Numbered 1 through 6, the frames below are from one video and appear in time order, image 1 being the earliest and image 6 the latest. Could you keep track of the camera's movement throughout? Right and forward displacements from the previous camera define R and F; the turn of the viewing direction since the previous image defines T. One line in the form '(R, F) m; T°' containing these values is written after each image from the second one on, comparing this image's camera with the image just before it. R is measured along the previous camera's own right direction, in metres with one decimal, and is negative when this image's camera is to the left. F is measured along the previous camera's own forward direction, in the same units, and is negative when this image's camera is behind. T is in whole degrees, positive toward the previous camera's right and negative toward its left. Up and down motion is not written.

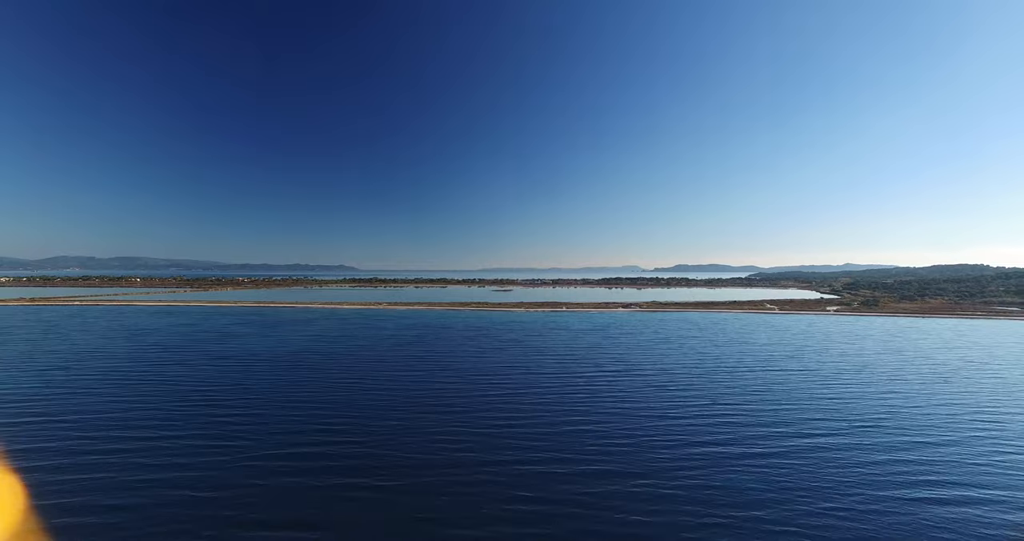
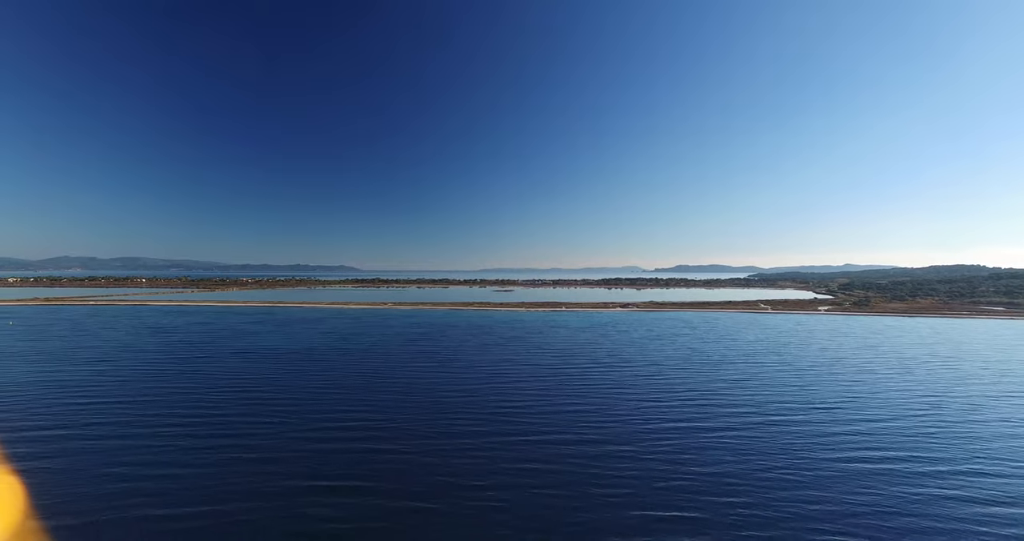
(-0.1, -1.9) m; 0°
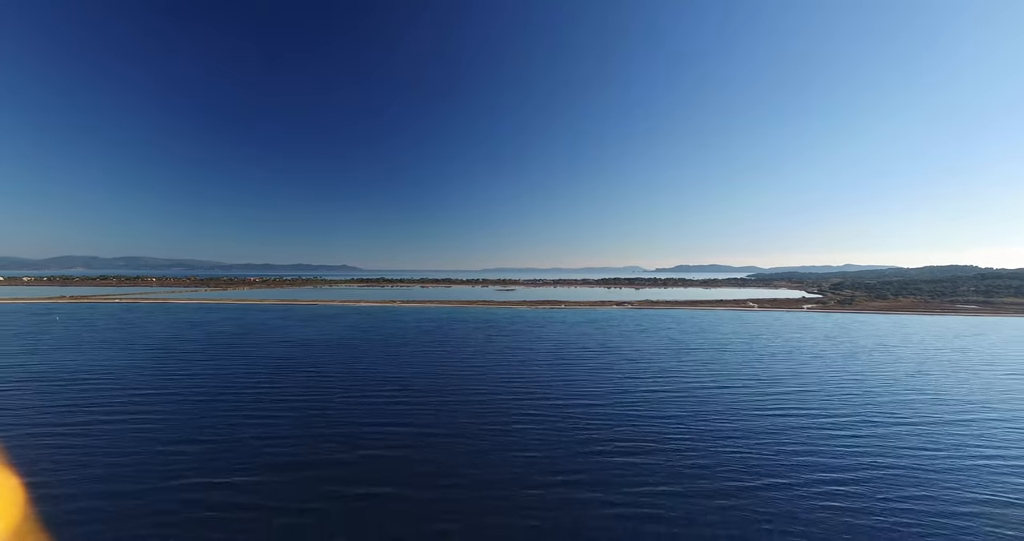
(-0.1, -3.9) m; 0°
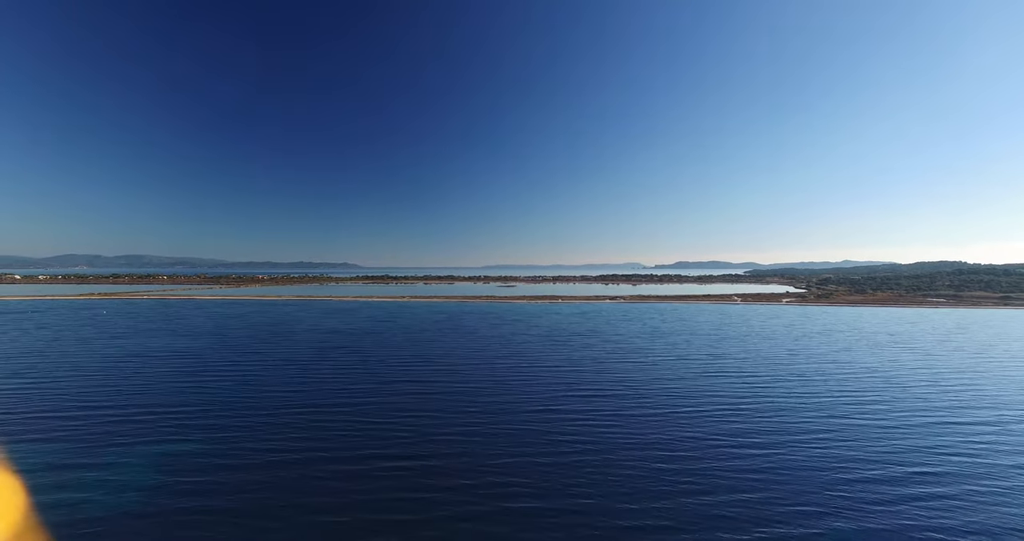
(+0.1, -5.0) m; 0°
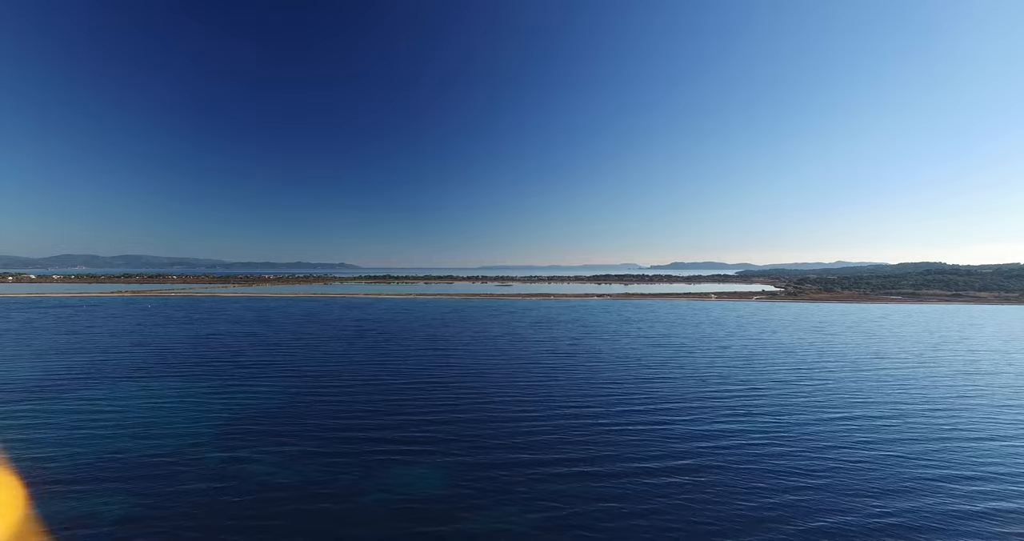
(+0.2, -6.8) m; 0°
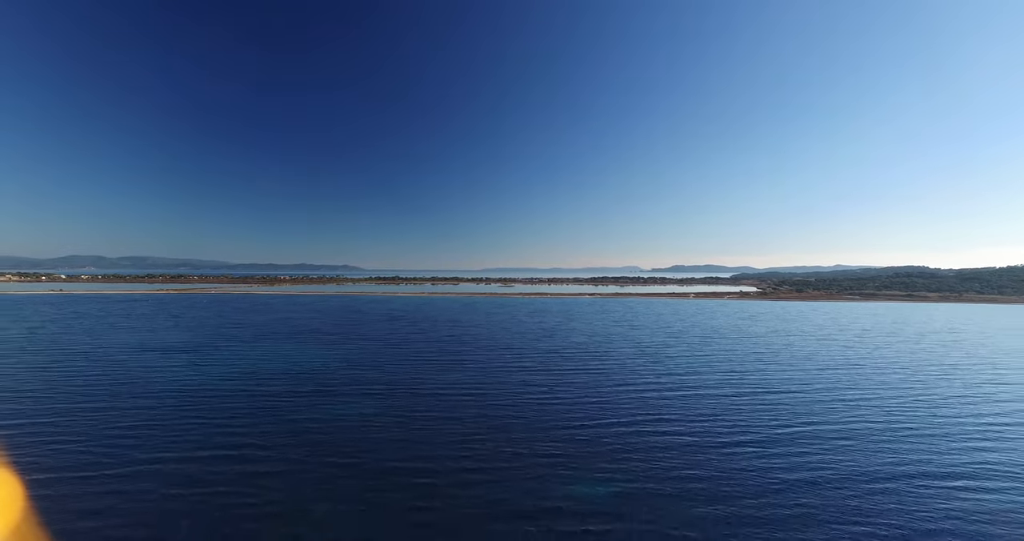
(+0.2, -9.5) m; 0°
